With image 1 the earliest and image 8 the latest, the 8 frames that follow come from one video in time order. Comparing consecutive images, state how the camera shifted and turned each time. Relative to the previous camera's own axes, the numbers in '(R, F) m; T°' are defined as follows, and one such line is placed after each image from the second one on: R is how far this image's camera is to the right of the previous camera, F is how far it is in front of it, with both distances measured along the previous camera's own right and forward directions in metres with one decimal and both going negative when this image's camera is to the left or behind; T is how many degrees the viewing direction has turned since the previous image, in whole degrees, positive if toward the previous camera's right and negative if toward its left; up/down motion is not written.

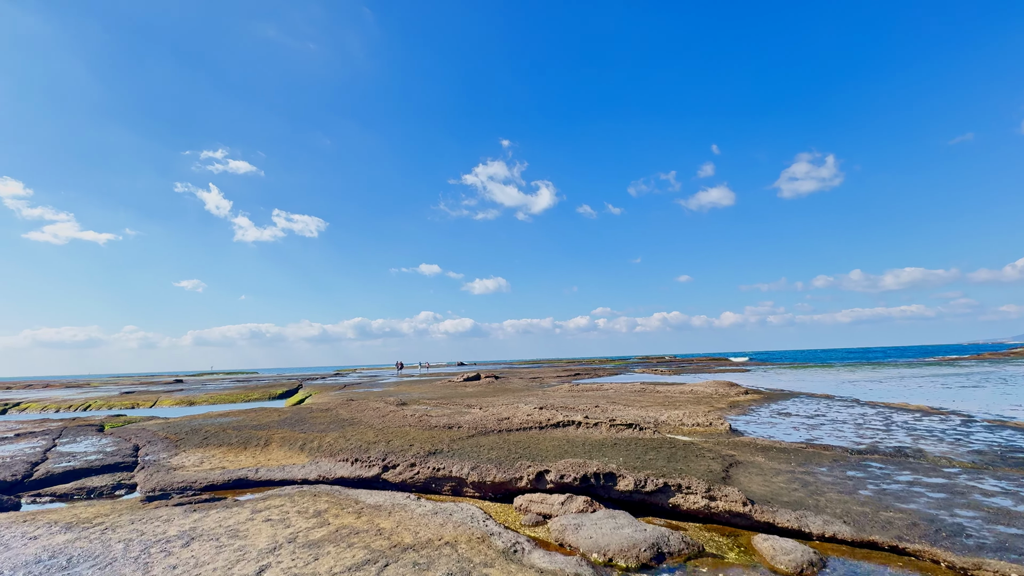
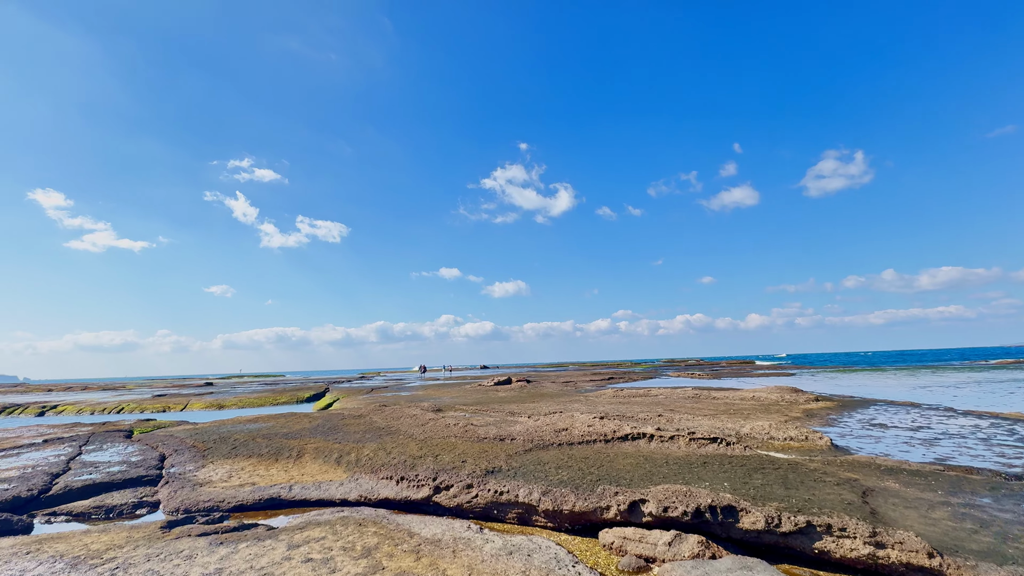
(-1.5, +2.2) m; -3°
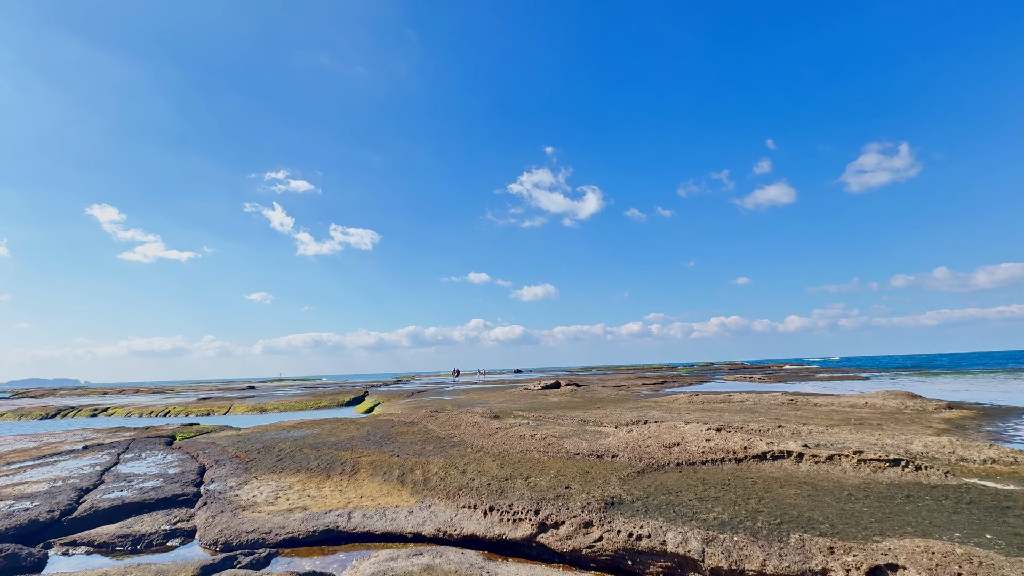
(-2.1, +3.1) m; -4°
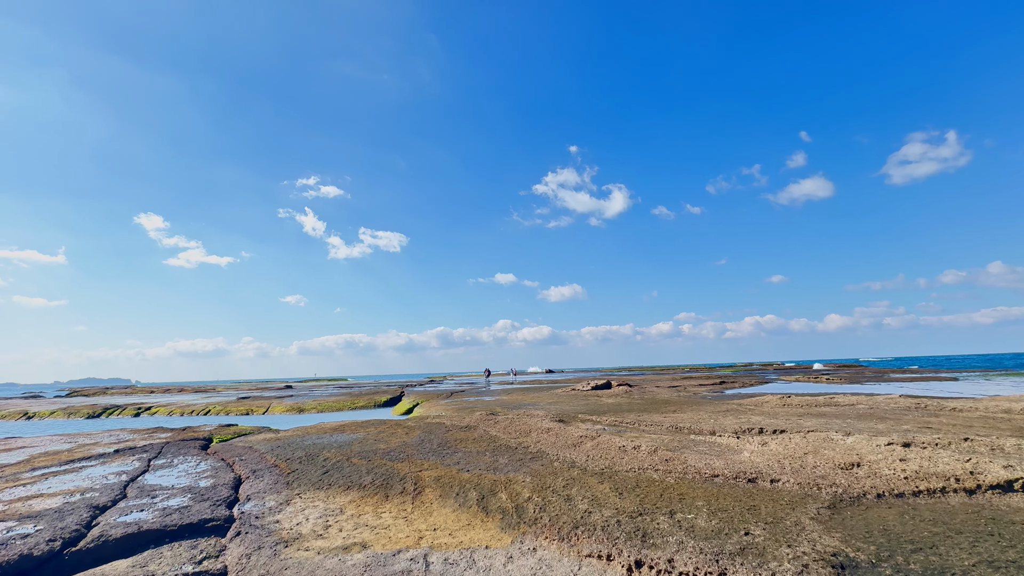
(-2.1, +3.3) m; -4°
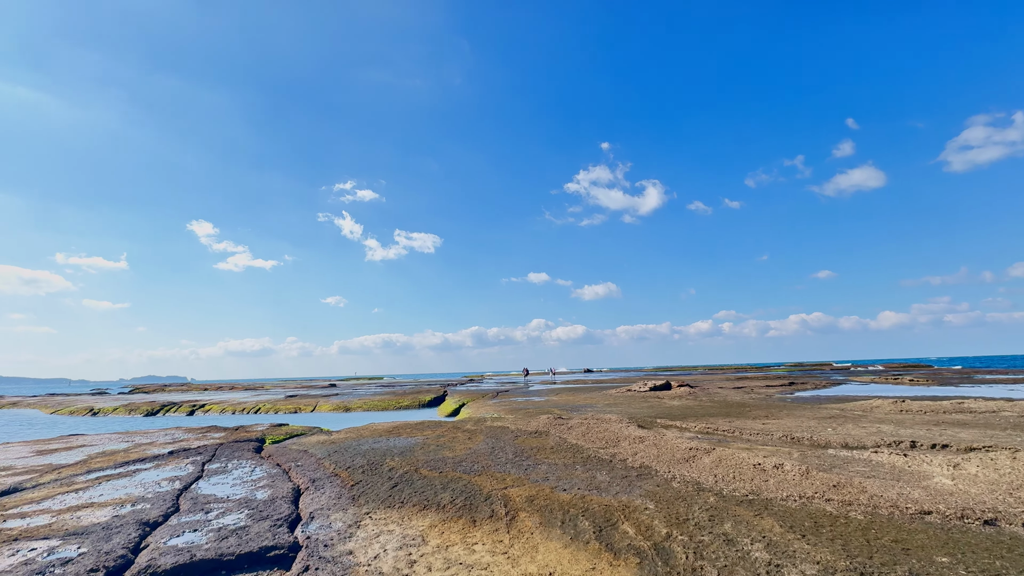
(-1.8, +2.3) m; -4°
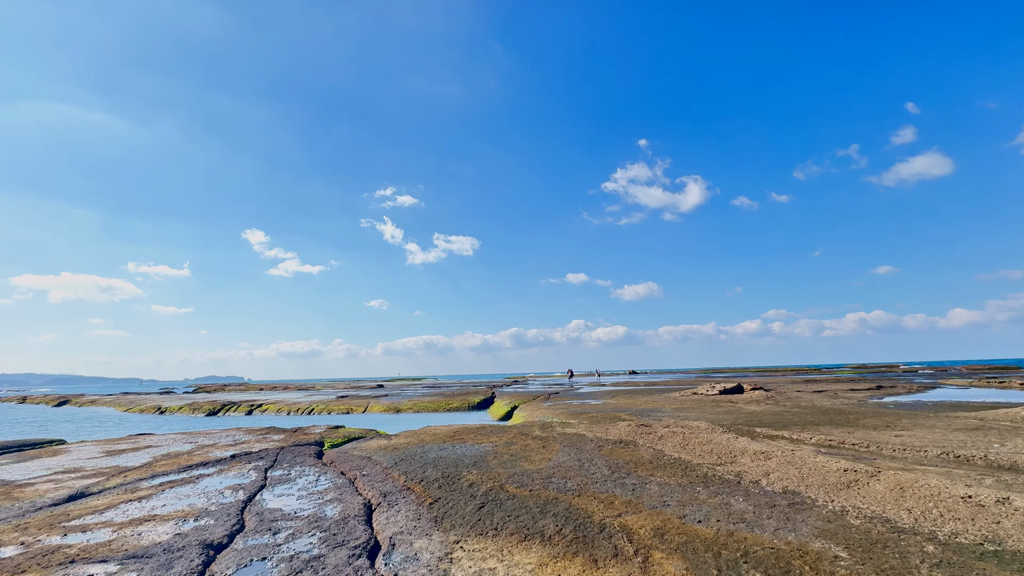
(-1.7, +2.0) m; -5°
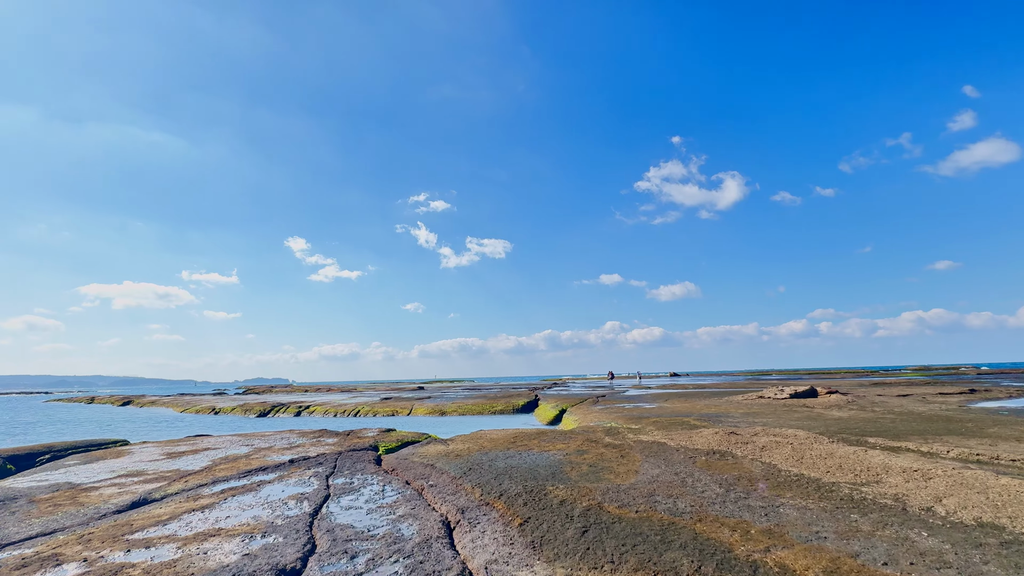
(-1.6, +1.6) m; -4°
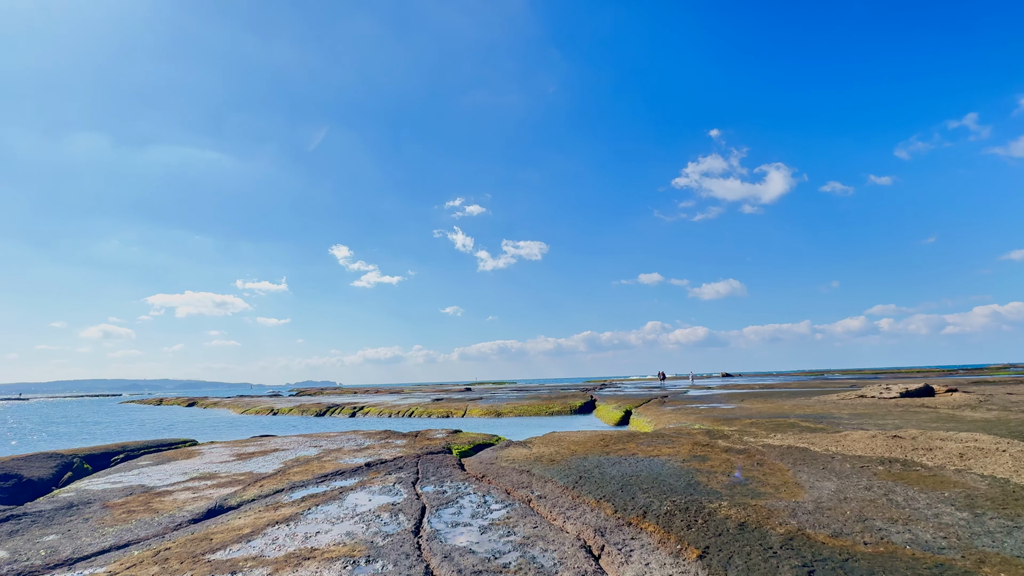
(-2.4, +2.4) m; -5°
